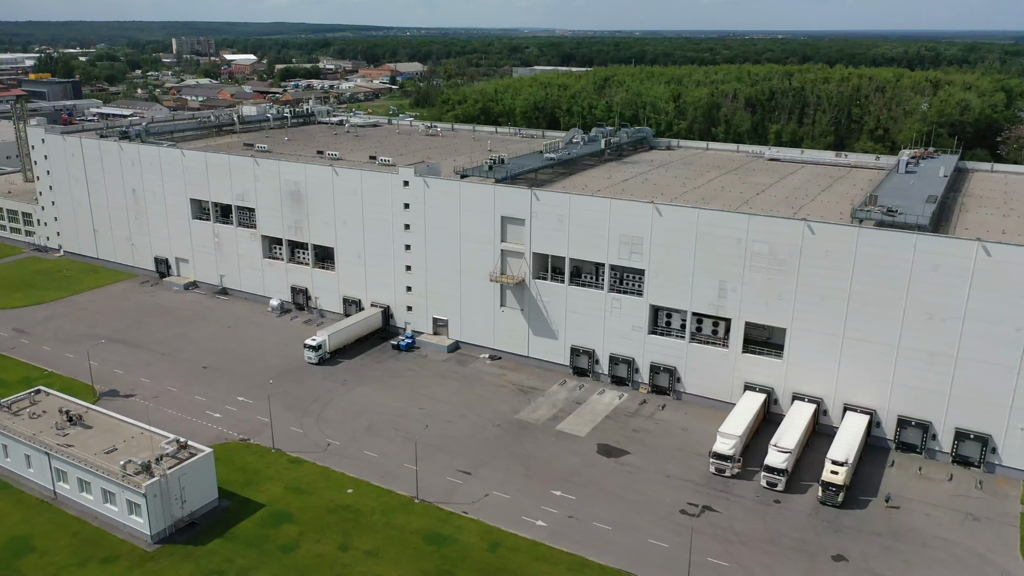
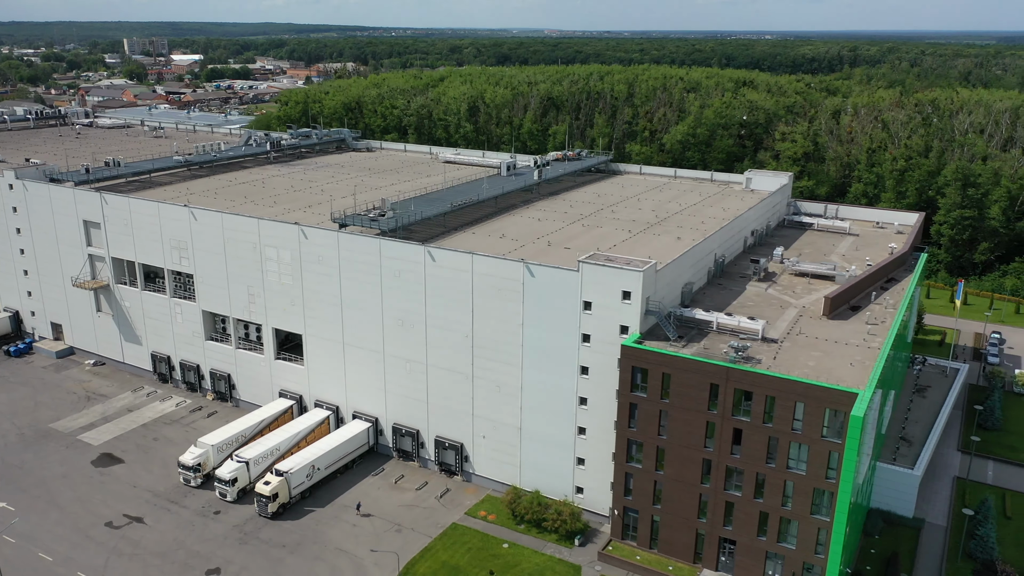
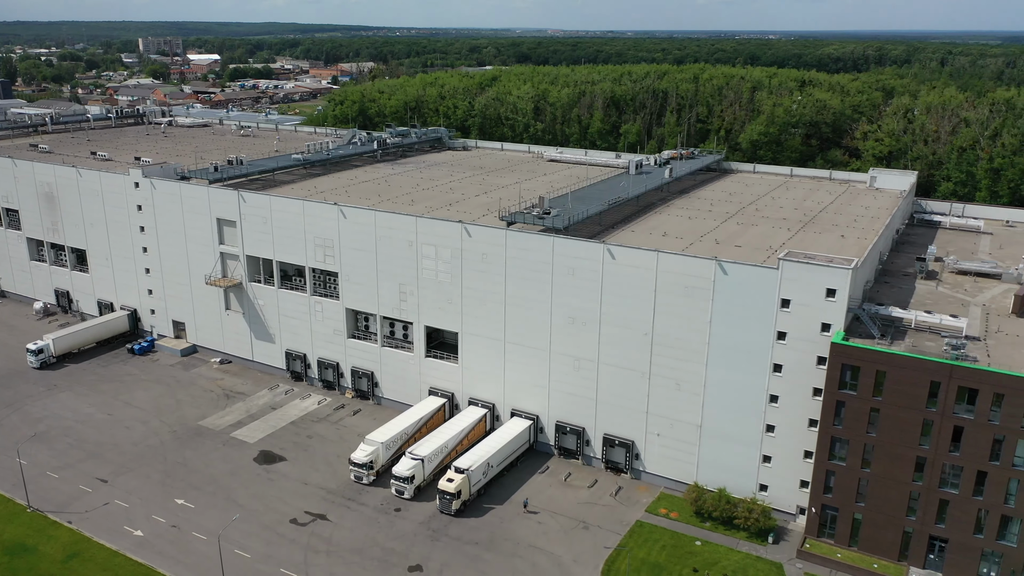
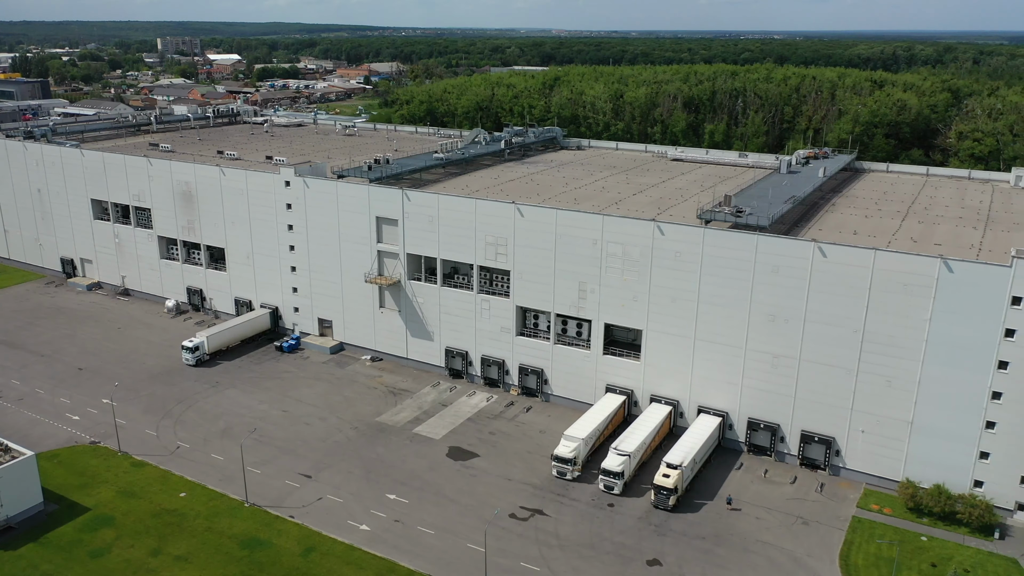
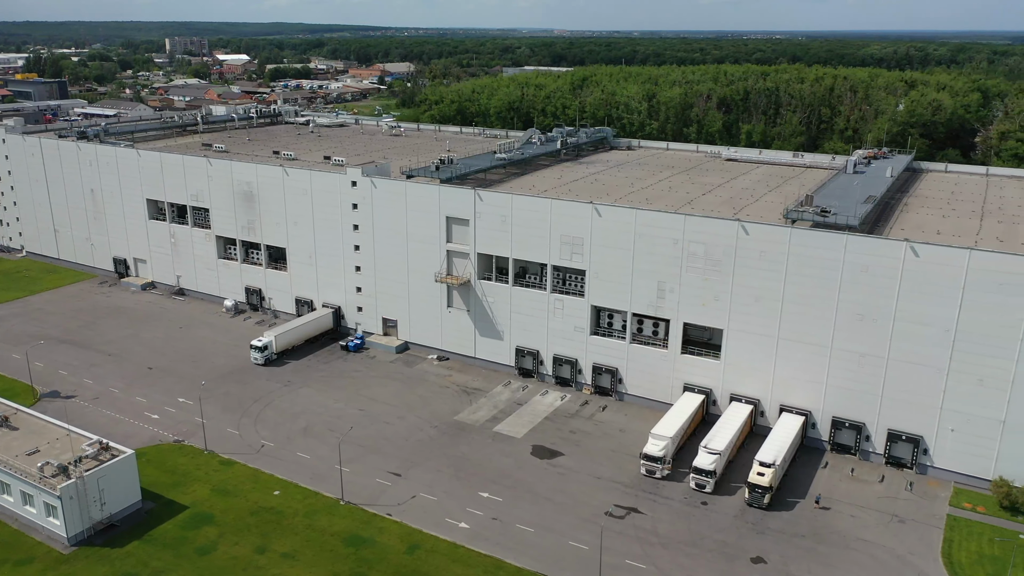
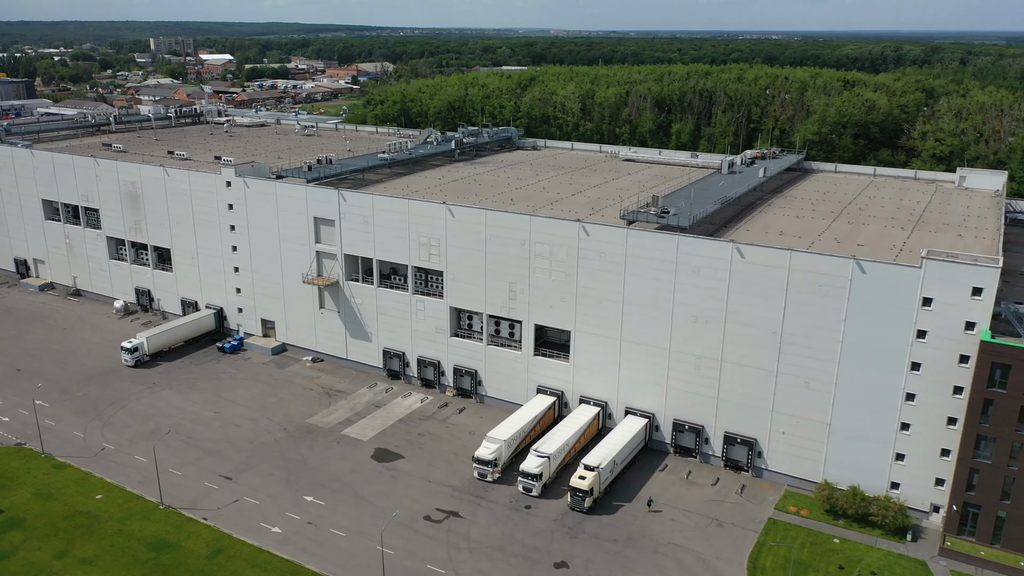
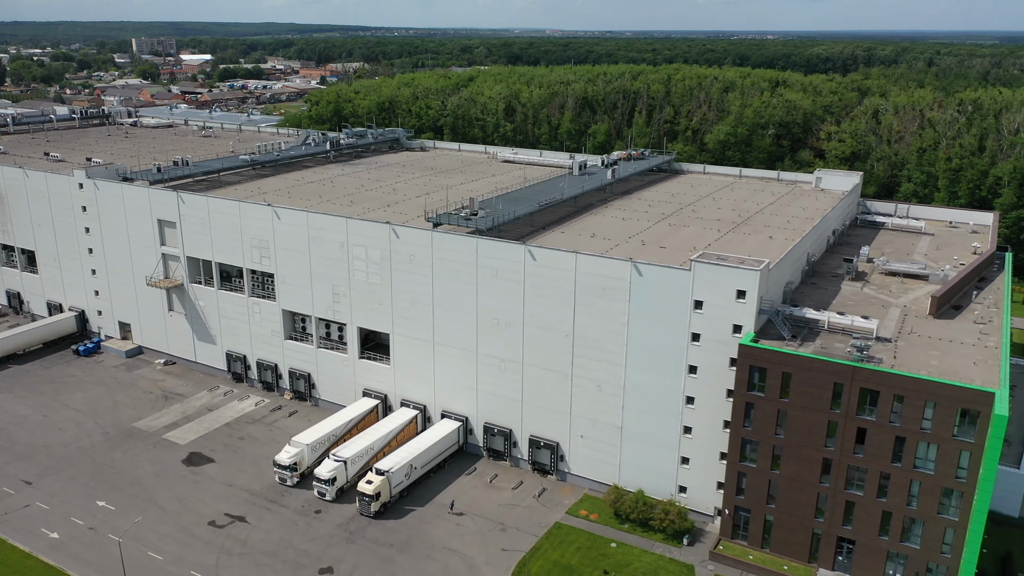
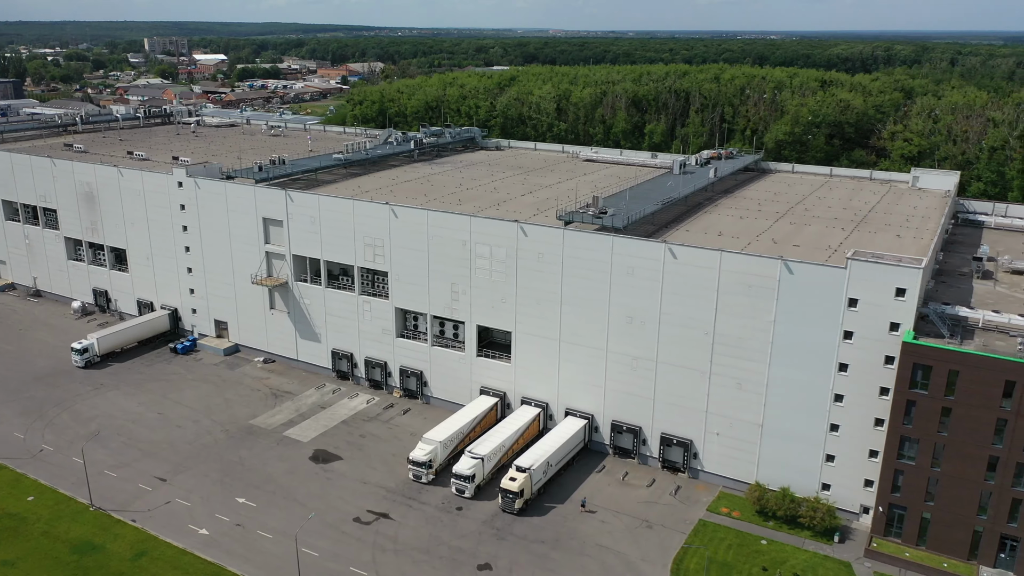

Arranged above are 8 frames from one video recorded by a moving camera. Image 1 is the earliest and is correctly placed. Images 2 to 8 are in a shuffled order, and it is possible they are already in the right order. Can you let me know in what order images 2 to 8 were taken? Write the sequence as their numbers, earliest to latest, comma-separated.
5, 4, 6, 8, 3, 7, 2
